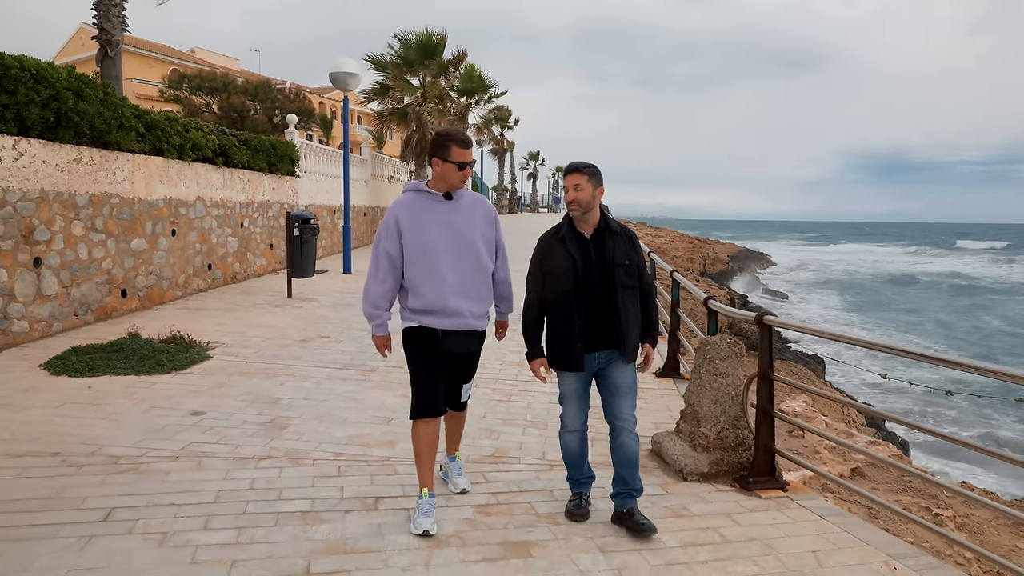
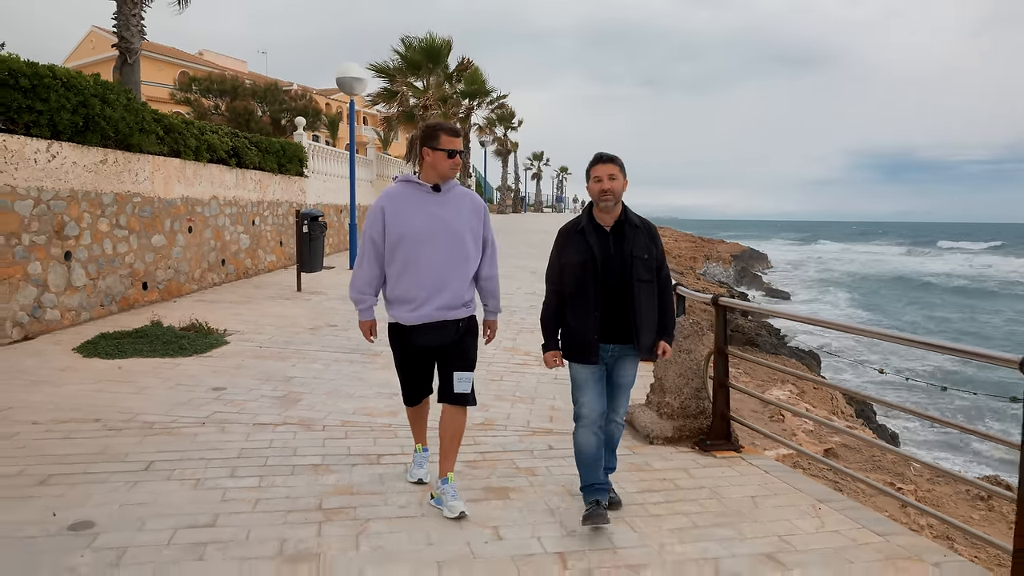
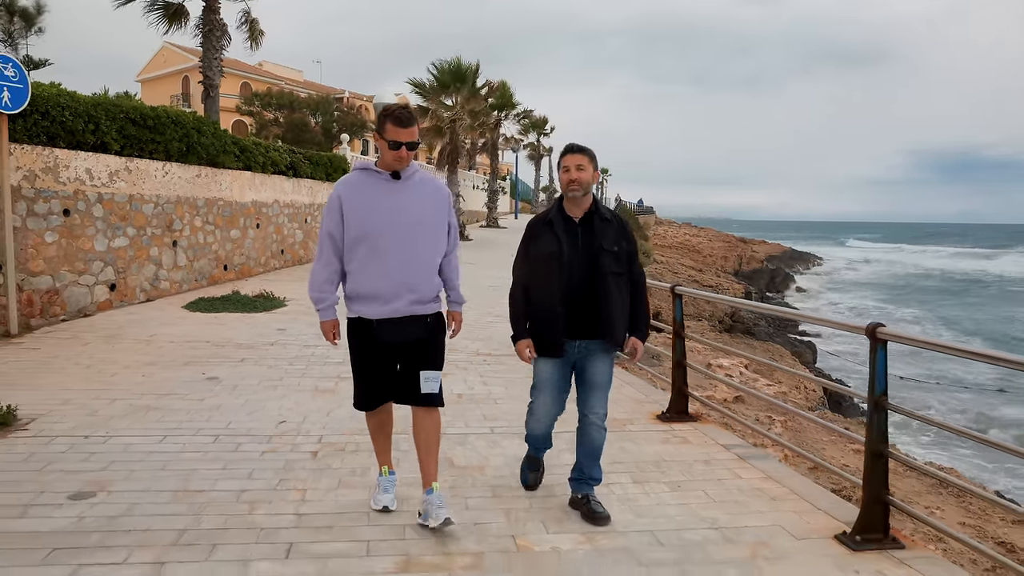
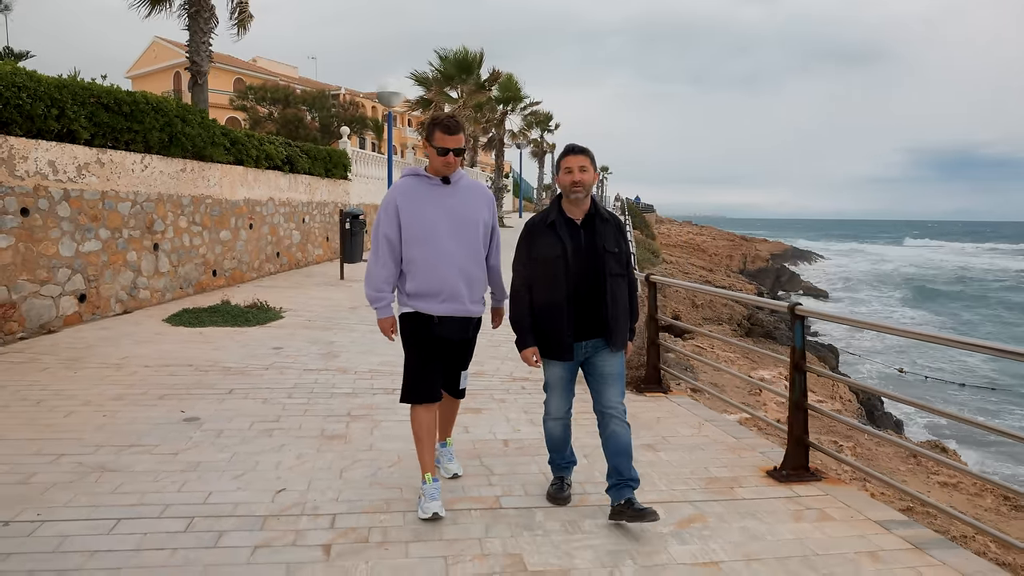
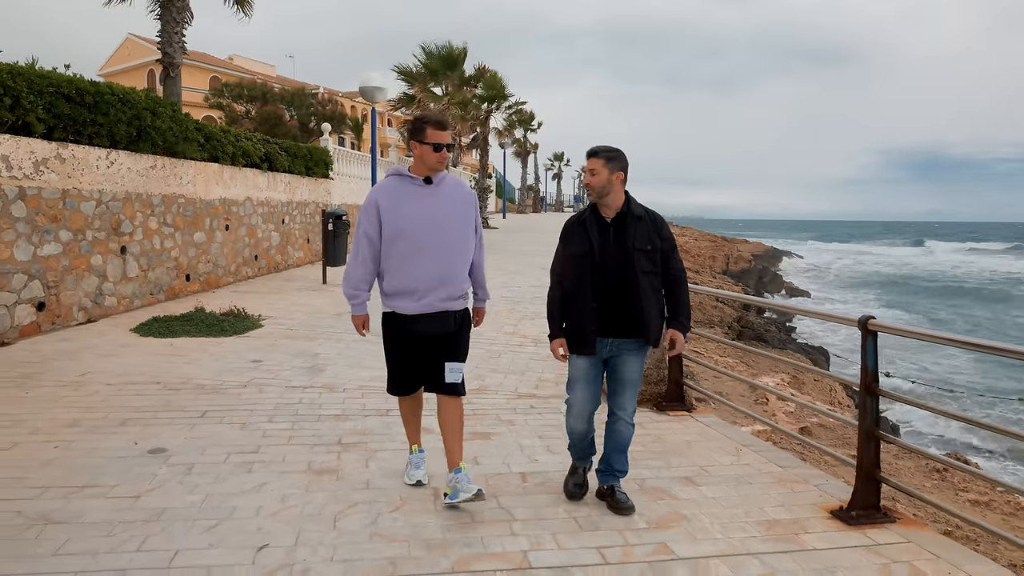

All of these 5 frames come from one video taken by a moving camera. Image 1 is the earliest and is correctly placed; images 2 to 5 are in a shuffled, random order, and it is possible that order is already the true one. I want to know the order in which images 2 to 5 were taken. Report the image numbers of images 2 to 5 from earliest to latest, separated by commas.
2, 5, 4, 3
